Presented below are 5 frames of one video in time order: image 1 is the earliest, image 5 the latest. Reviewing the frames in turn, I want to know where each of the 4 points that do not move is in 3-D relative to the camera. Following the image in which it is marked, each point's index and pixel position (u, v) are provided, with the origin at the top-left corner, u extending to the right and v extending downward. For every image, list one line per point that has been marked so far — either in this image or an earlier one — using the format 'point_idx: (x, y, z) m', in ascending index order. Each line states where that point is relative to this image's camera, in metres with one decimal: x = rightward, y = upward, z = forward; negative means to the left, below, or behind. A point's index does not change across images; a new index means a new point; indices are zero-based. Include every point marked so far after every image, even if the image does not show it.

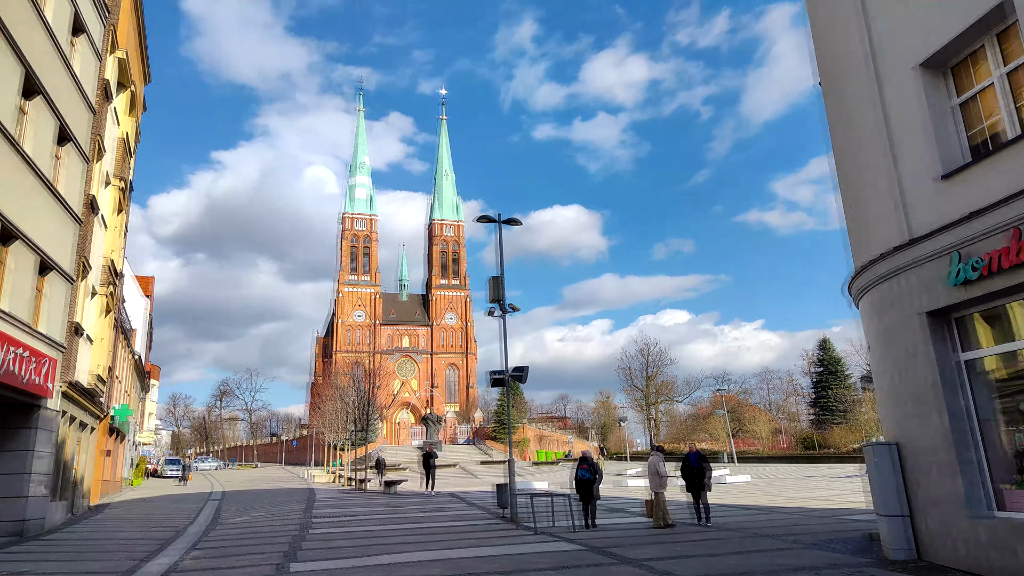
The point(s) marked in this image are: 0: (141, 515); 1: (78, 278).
0: (-10.6, -6.5, +19.0) m
1: (-10.8, +0.2, +16.7) m
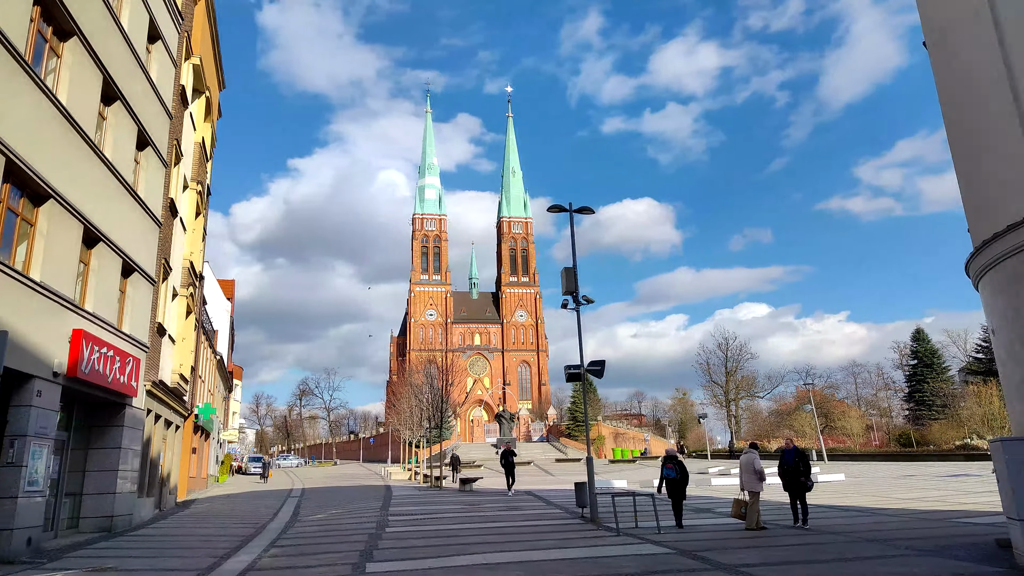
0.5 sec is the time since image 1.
0: (-8.4, -6.5, +19.4) m
1: (-8.9, +0.2, +17.1) m
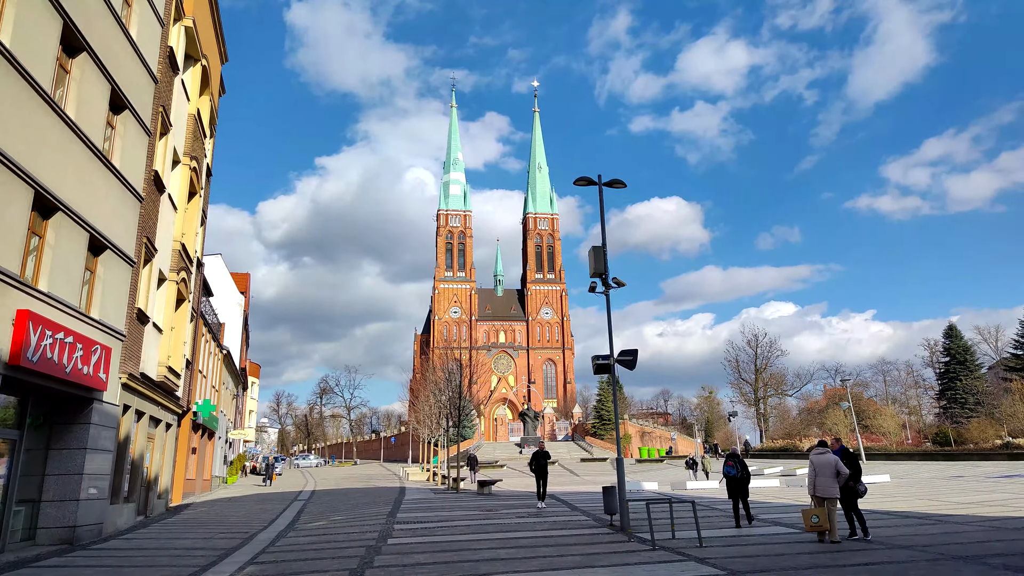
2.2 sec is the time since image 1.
0: (-7.8, -6.1, +17.8) m
1: (-8.5, +0.6, +15.4) m
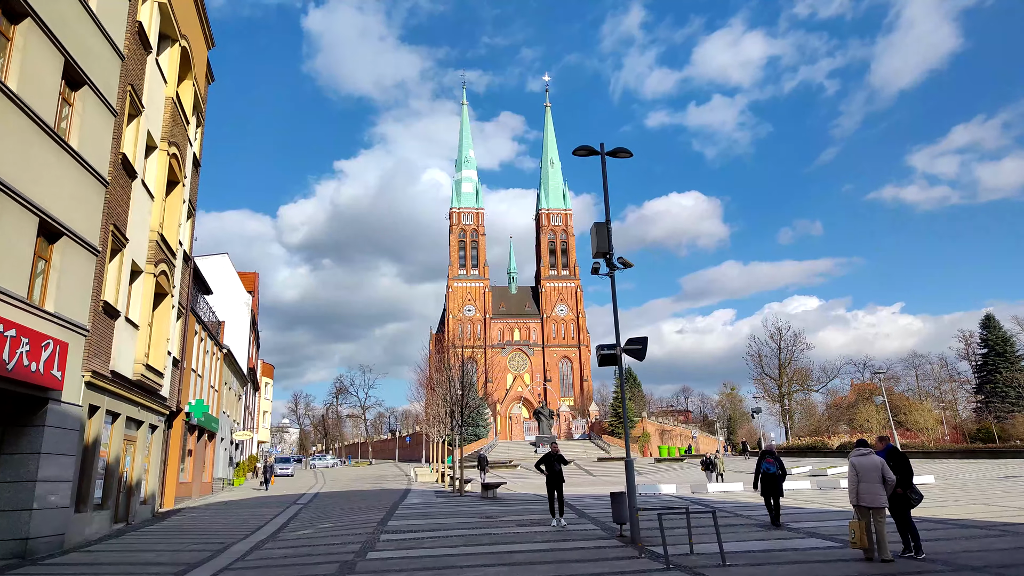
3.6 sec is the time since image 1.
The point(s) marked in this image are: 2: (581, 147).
0: (-7.8, -5.9, +16.7) m
1: (-8.6, +0.8, +14.4) m
2: (+1.5, +3.0, +14.8) m
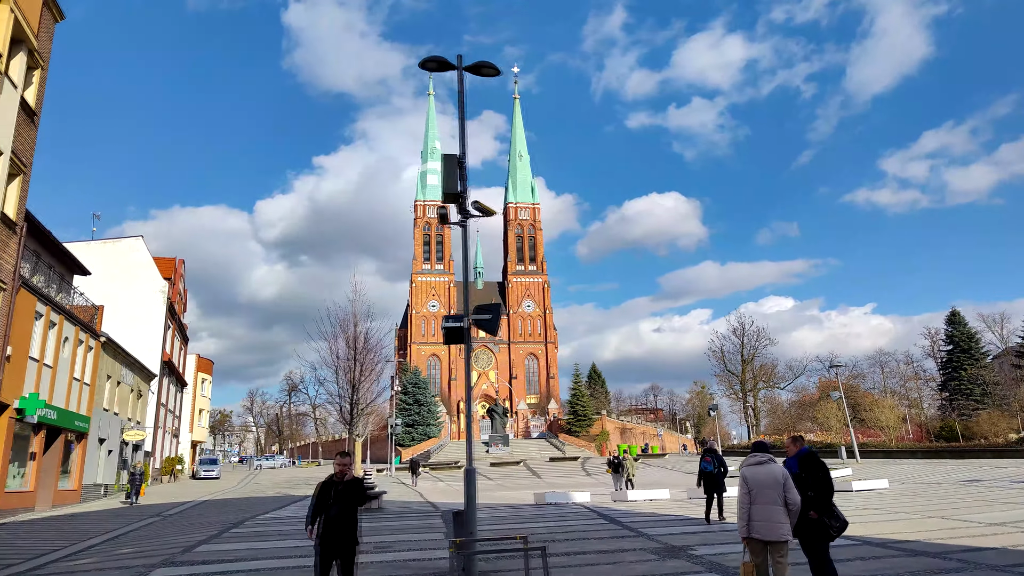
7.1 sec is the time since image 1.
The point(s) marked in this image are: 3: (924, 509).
0: (-10.6, -5.2, +13.2) m
1: (-11.4, +1.5, +10.8) m
2: (-1.2, +3.7, +11.6) m
3: (+10.7, -5.6, +17.1) m
